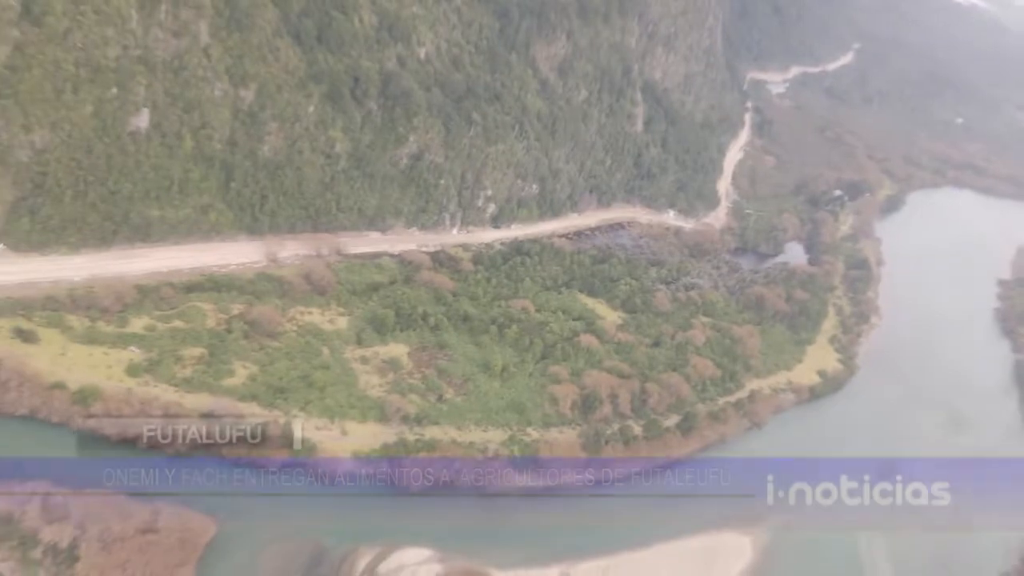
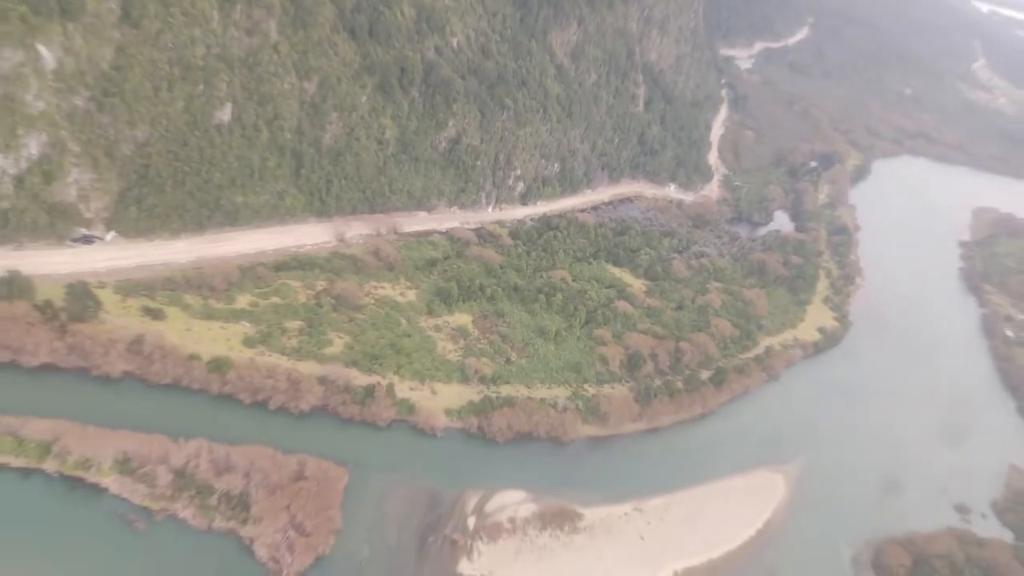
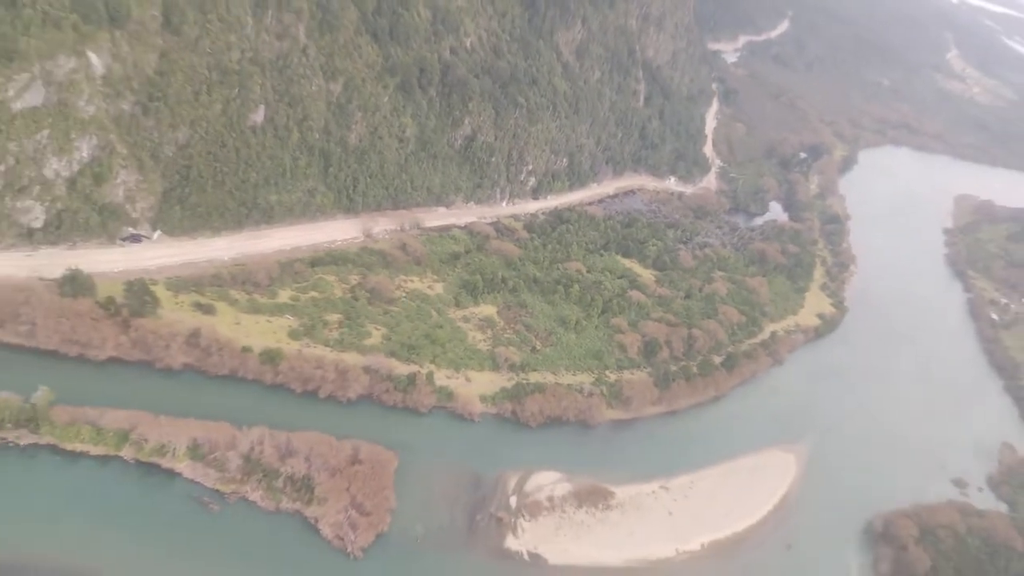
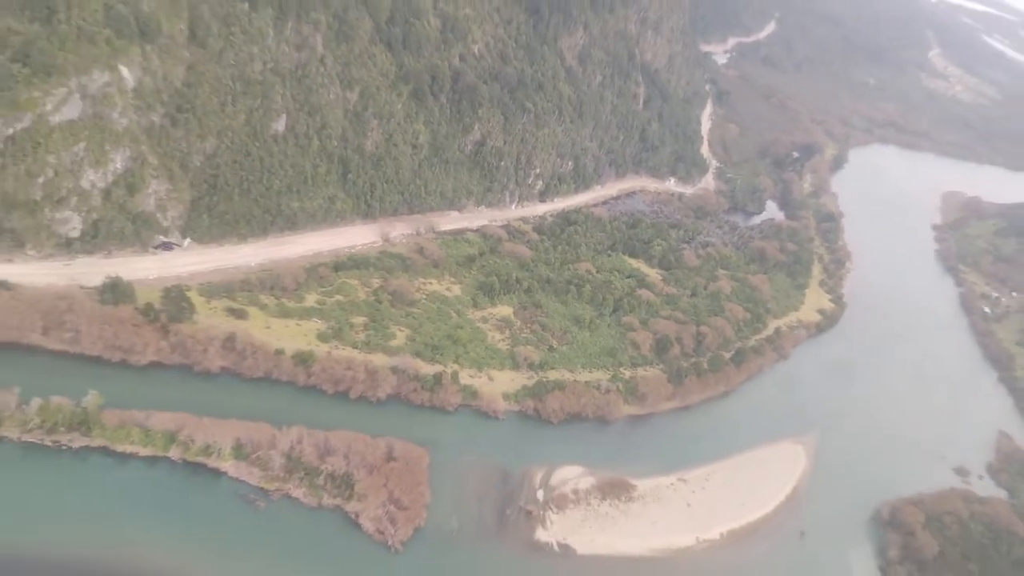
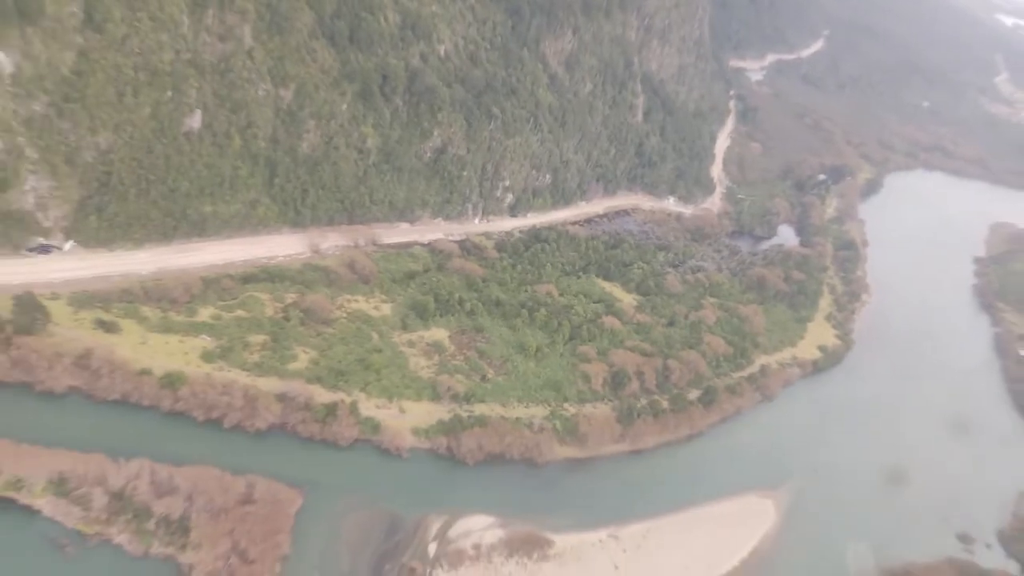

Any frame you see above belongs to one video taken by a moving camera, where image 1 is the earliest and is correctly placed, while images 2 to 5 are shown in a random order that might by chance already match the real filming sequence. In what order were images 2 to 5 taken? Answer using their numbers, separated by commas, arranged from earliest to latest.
5, 2, 3, 4
